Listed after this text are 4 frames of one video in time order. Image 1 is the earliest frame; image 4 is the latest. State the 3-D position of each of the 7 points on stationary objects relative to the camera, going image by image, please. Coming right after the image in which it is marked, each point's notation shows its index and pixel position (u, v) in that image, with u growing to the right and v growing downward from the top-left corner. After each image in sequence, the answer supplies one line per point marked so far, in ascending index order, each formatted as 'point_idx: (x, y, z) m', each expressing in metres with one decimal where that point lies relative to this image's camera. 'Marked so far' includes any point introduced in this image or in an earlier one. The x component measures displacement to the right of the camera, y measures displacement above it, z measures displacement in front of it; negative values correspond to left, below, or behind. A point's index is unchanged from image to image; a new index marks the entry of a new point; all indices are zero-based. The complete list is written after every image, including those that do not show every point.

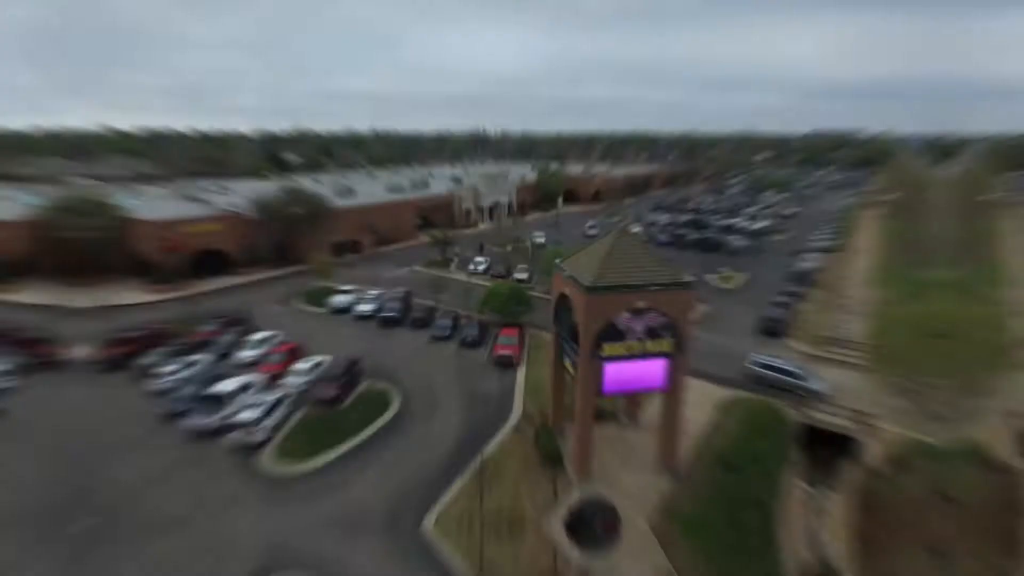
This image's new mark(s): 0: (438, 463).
0: (-8.9, -21.5, +18.7) m
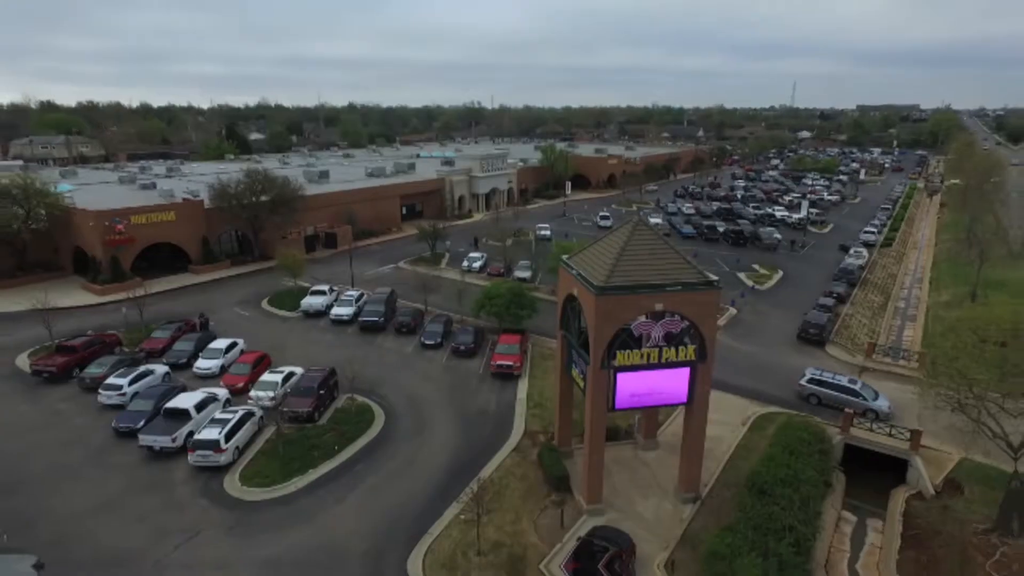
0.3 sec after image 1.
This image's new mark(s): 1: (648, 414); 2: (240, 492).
0: (-9.1, -21.7, +16.7) m
1: (+16.8, -15.5, +18.7) m
2: (-29.6, -22.2, +16.4) m
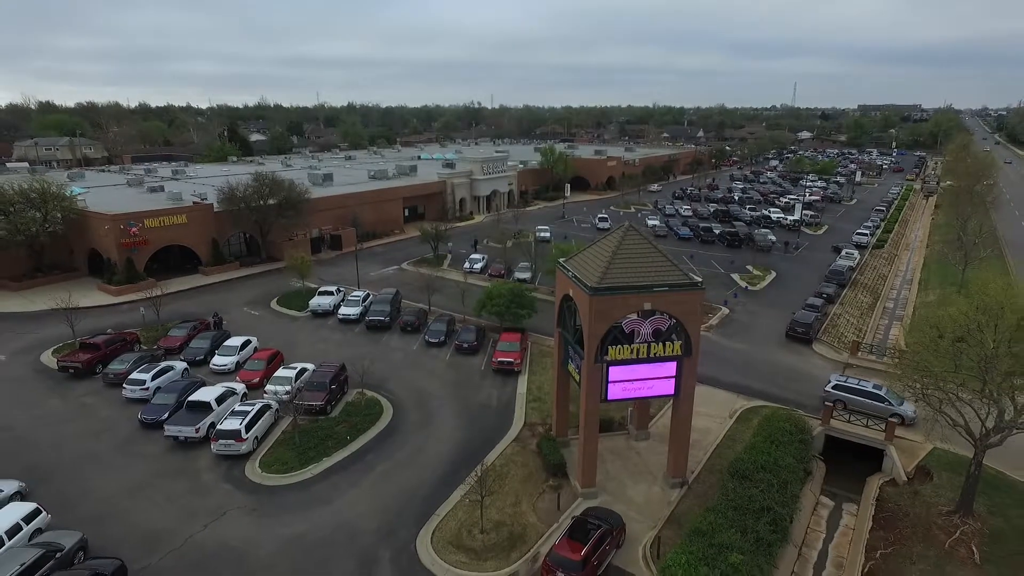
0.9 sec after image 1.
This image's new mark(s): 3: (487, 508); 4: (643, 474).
0: (-9.0, -21.8, +18.0) m
1: (+16.8, -15.5, +20.0) m
2: (-29.5, -22.3, +17.7) m
3: (-2.6, -23.3, +16.1) m
4: (+15.4, -21.9, +17.8) m
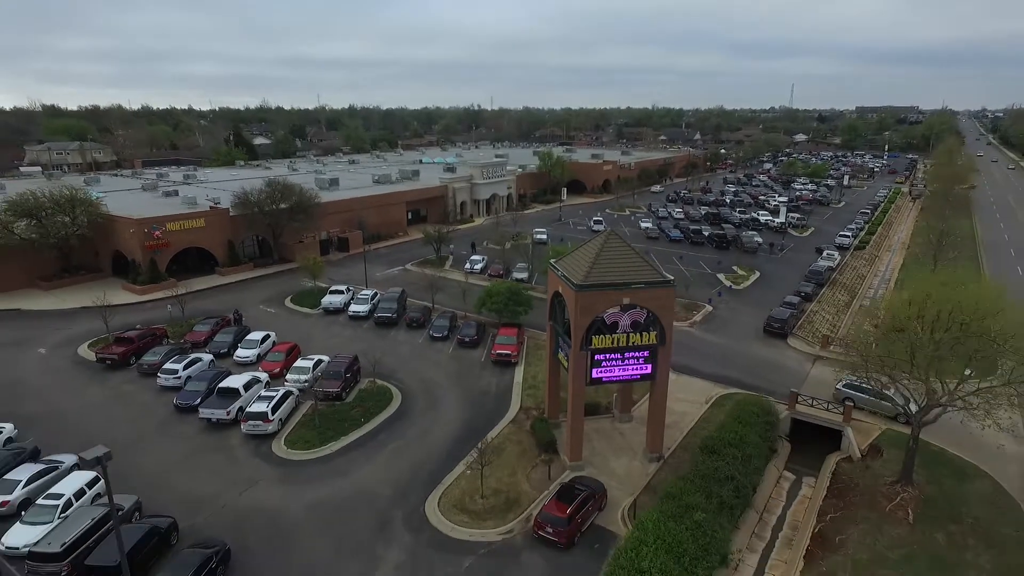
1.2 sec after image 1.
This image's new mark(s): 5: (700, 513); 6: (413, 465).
0: (-9.5, -21.5, +20.3) m
1: (+16.4, -15.2, +22.3) m
2: (-30.0, -22.1, +20.0) m
3: (-3.1, -23.0, +18.4) m
4: (+15.0, -21.6, +20.0) m
5: (+19.6, -23.5, +15.7) m
6: (-12.7, -22.6, +19.3) m
